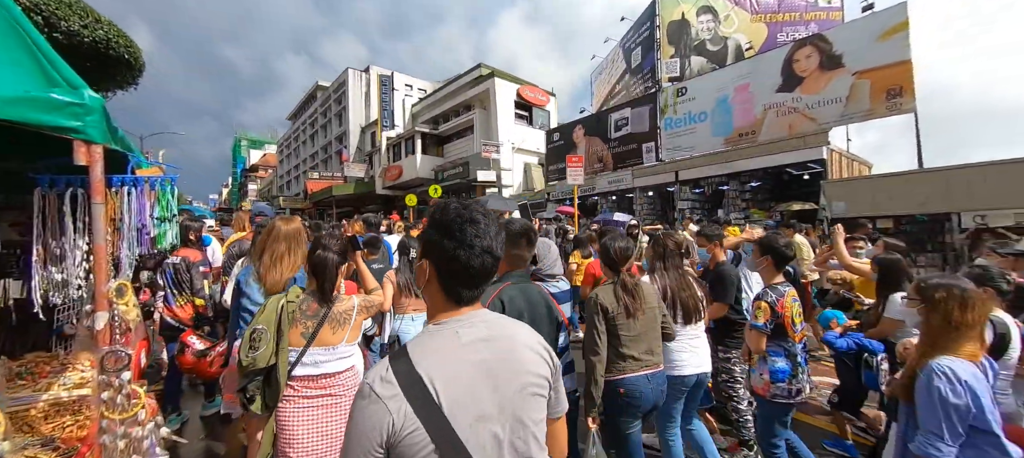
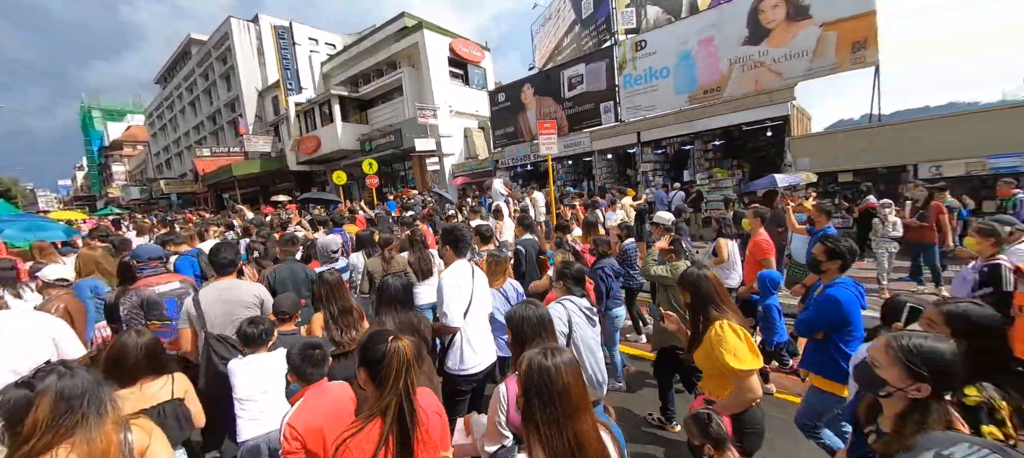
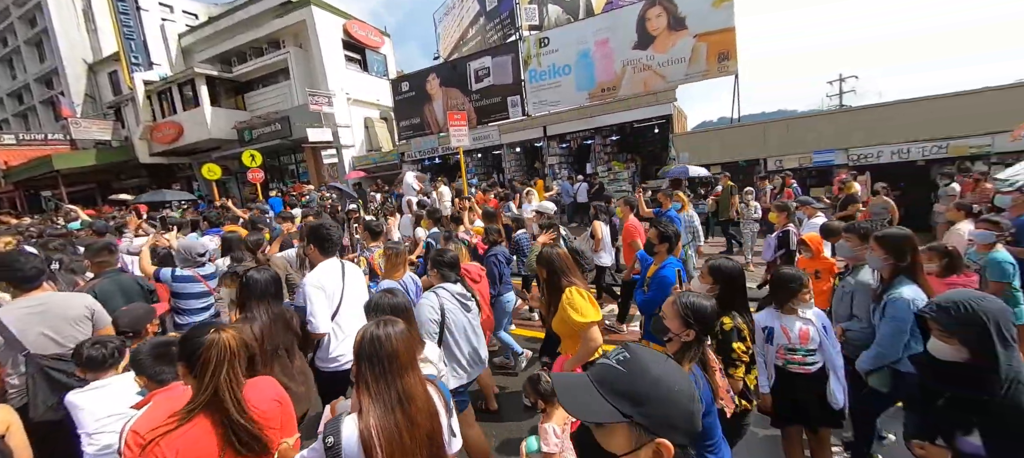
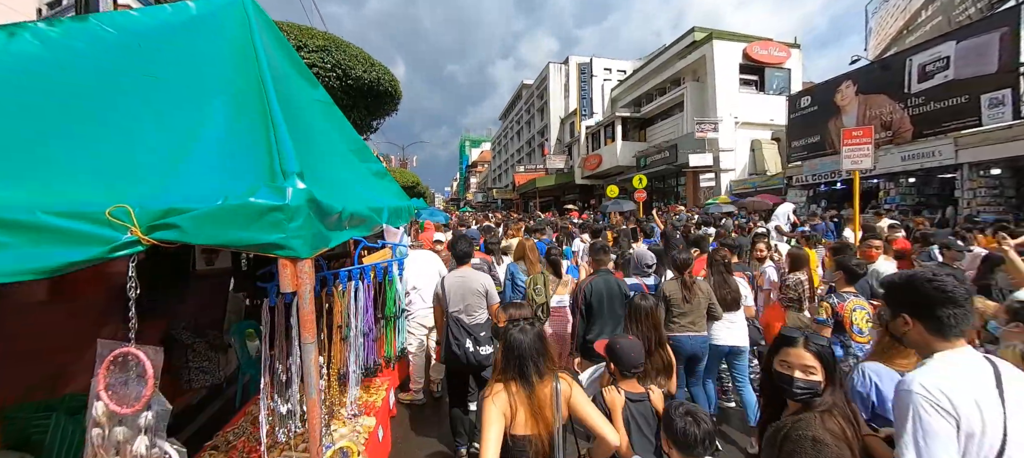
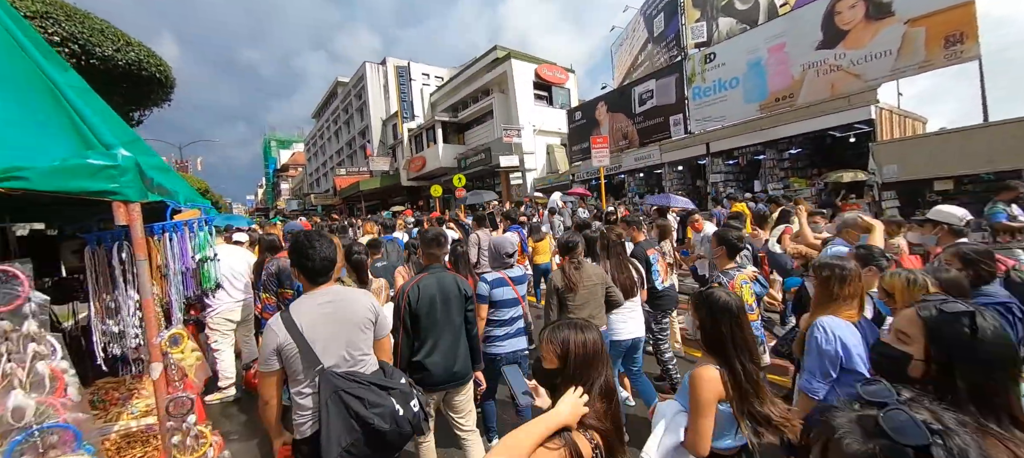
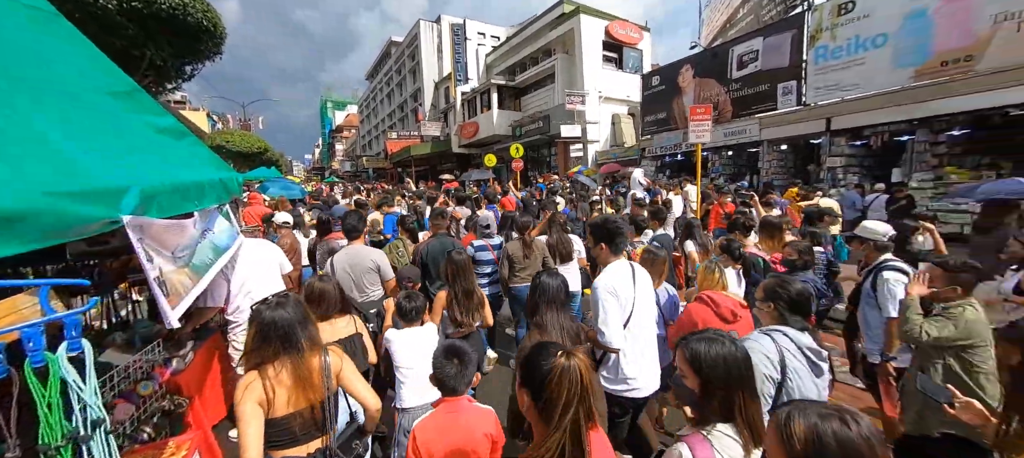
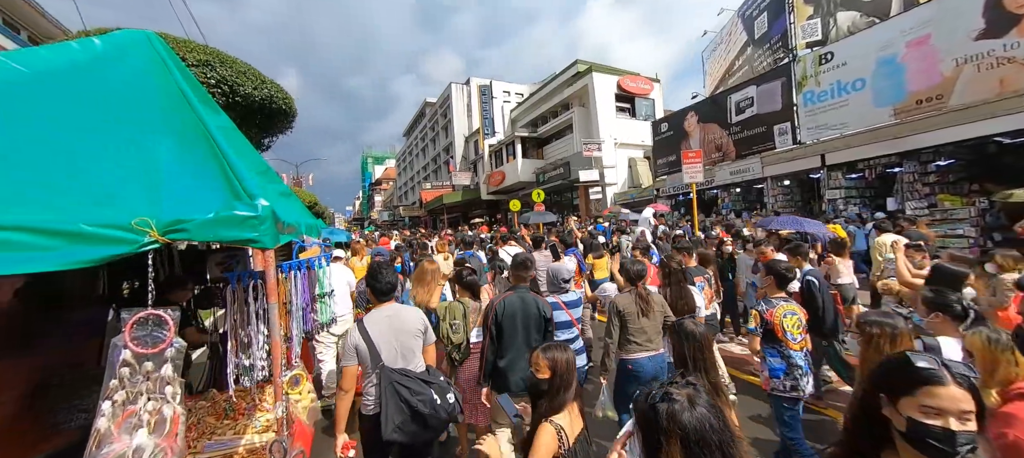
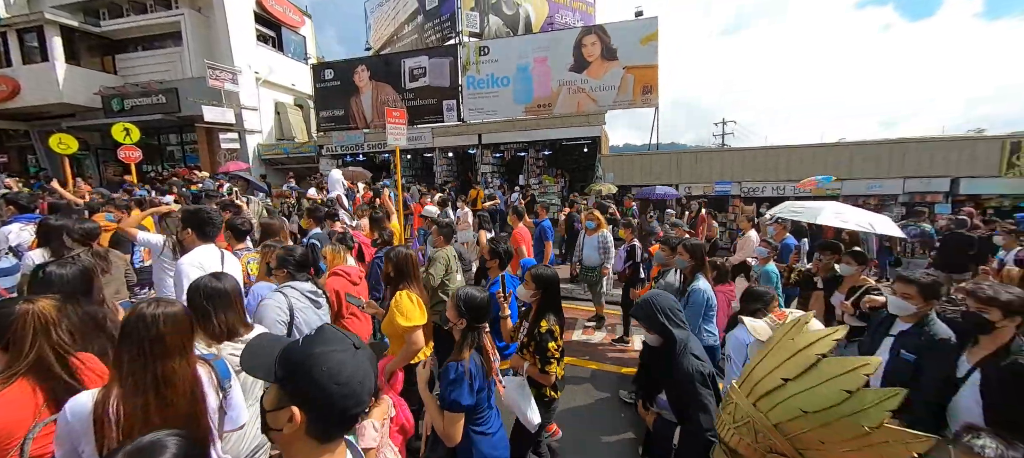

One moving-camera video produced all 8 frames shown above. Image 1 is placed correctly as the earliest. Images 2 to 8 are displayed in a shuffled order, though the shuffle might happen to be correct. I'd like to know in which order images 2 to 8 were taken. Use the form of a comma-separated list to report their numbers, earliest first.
5, 7, 4, 6, 2, 3, 8
